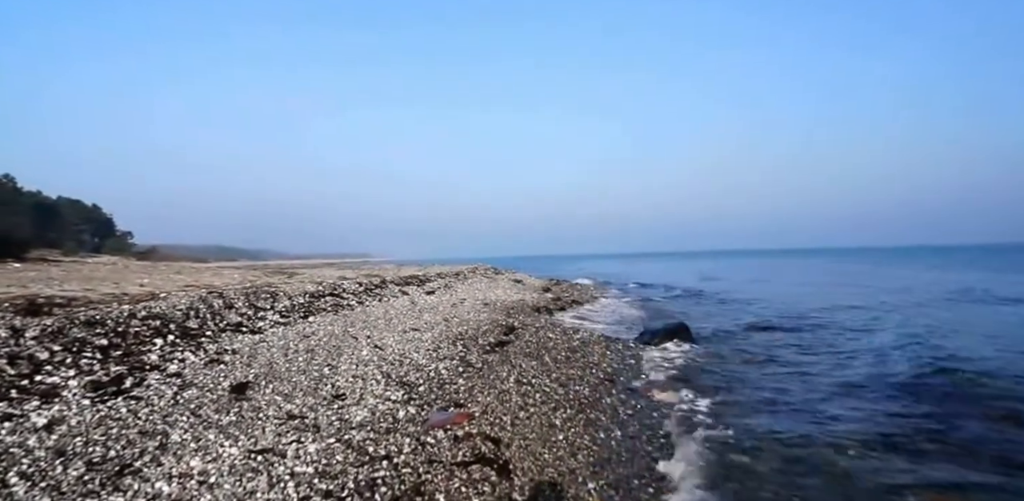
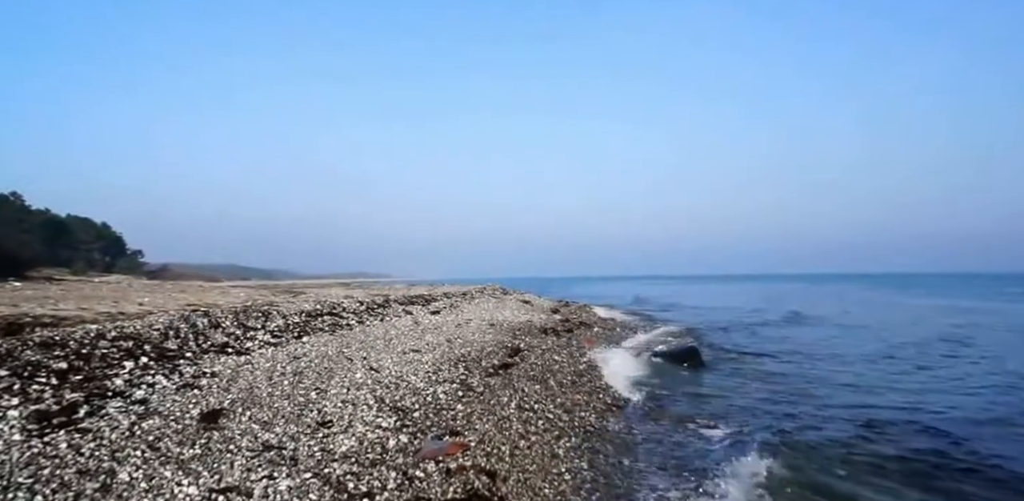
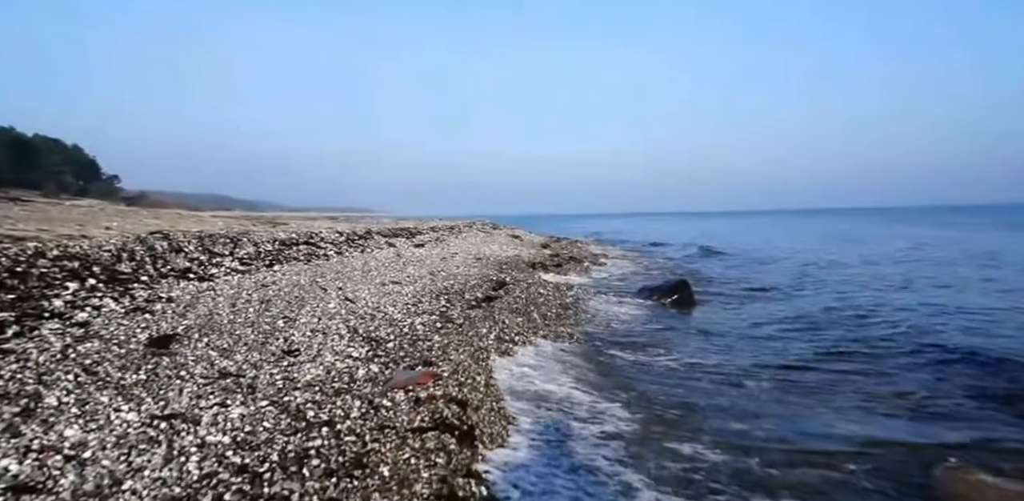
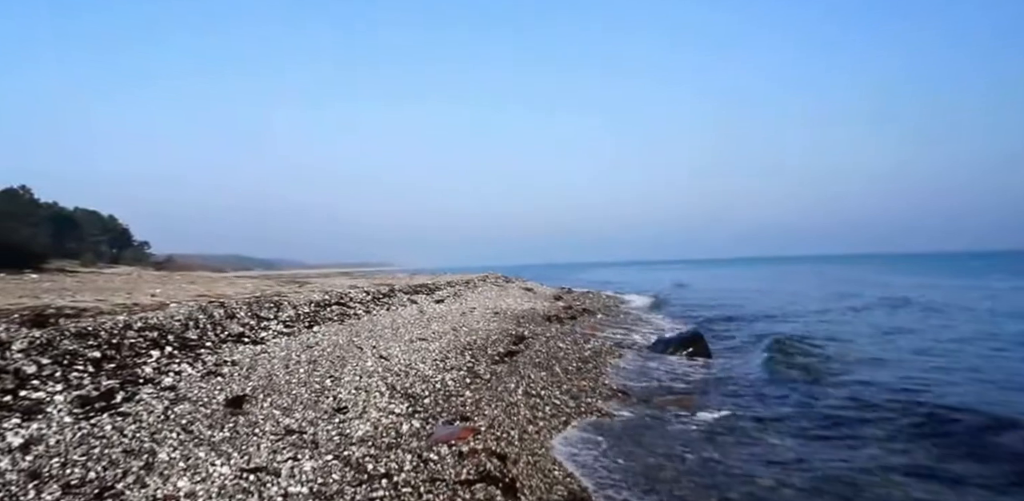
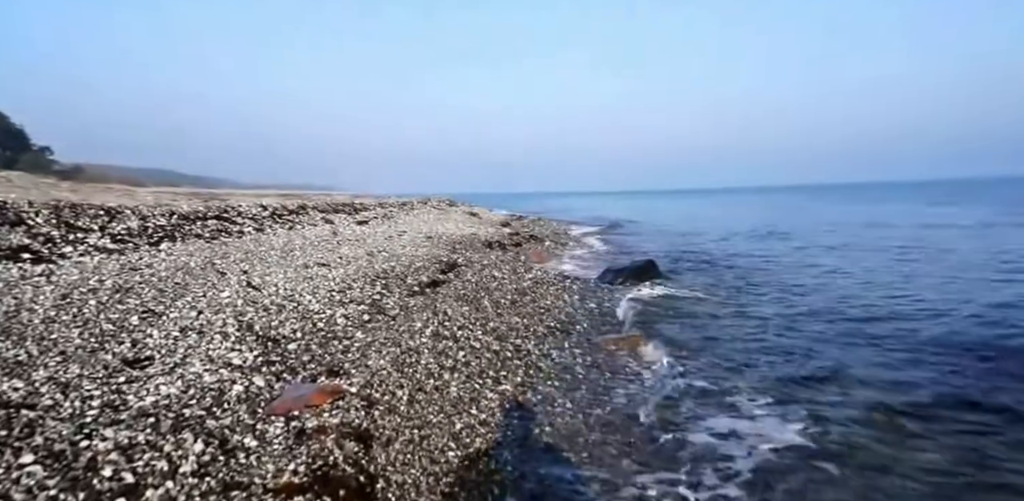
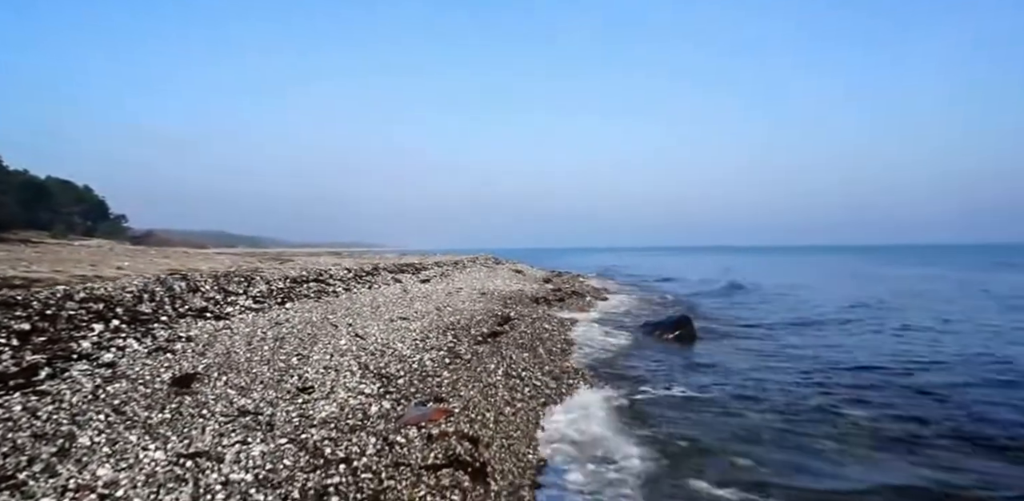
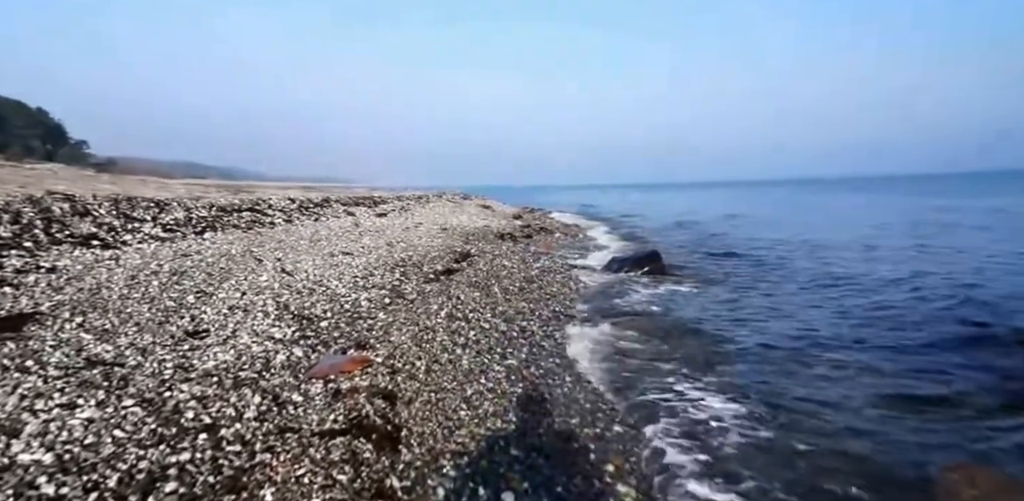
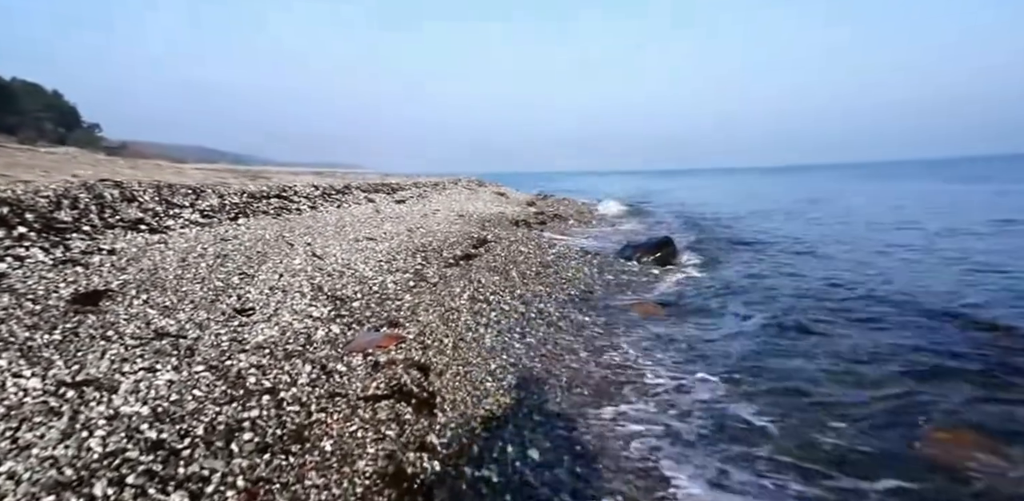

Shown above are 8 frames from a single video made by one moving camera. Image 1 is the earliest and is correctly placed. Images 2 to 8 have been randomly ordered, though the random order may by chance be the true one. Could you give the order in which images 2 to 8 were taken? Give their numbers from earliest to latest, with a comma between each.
4, 2, 6, 3, 8, 7, 5
